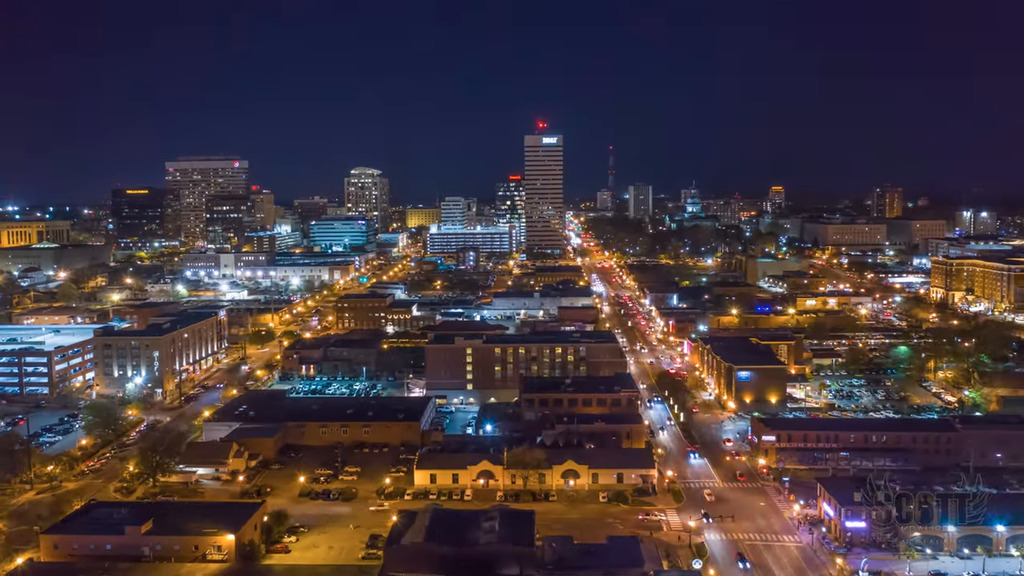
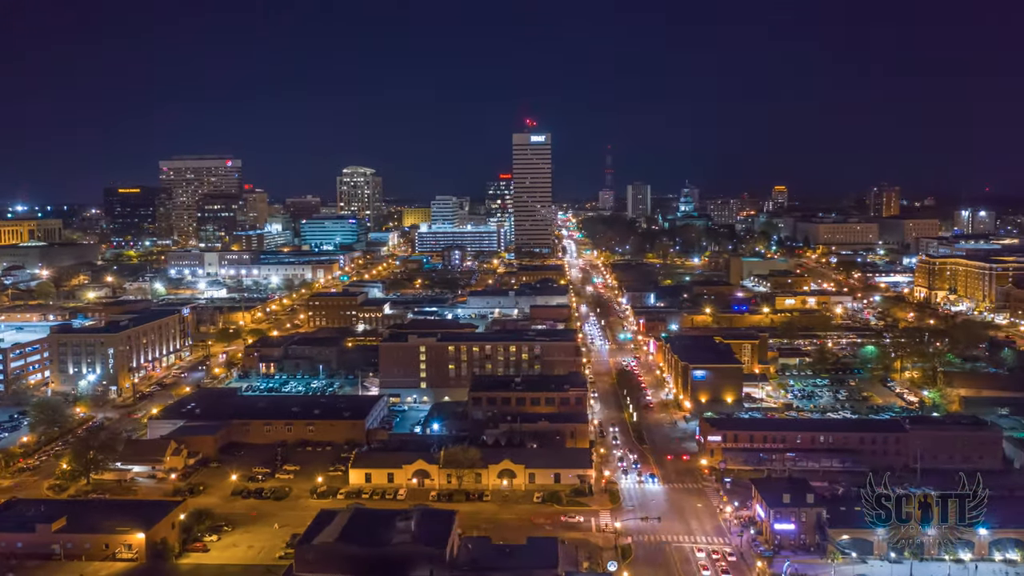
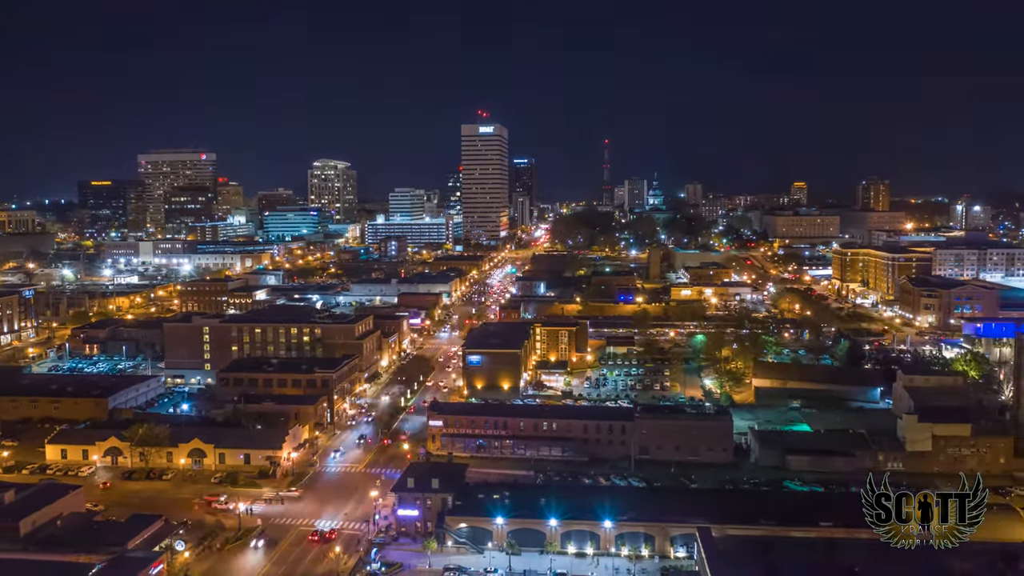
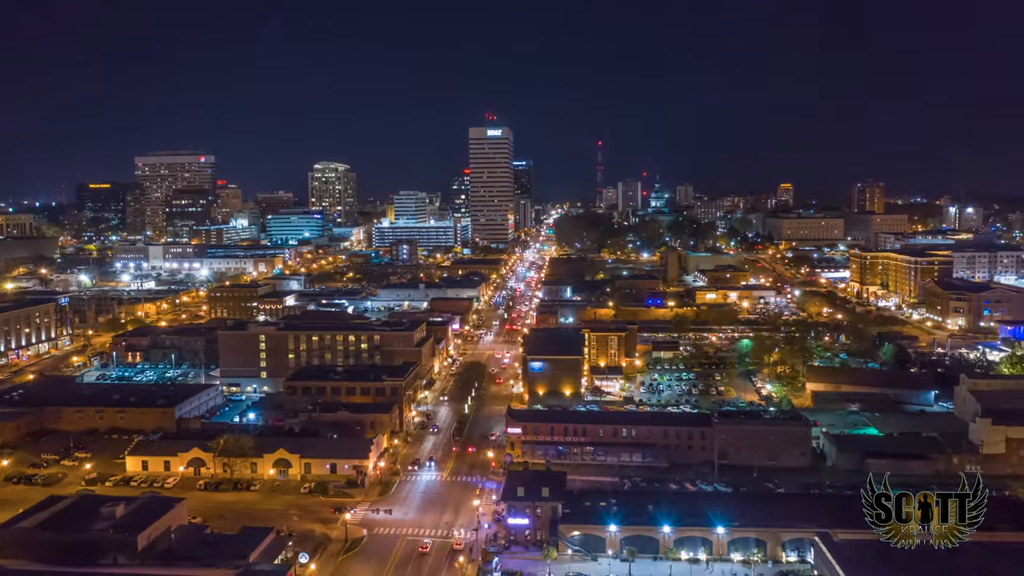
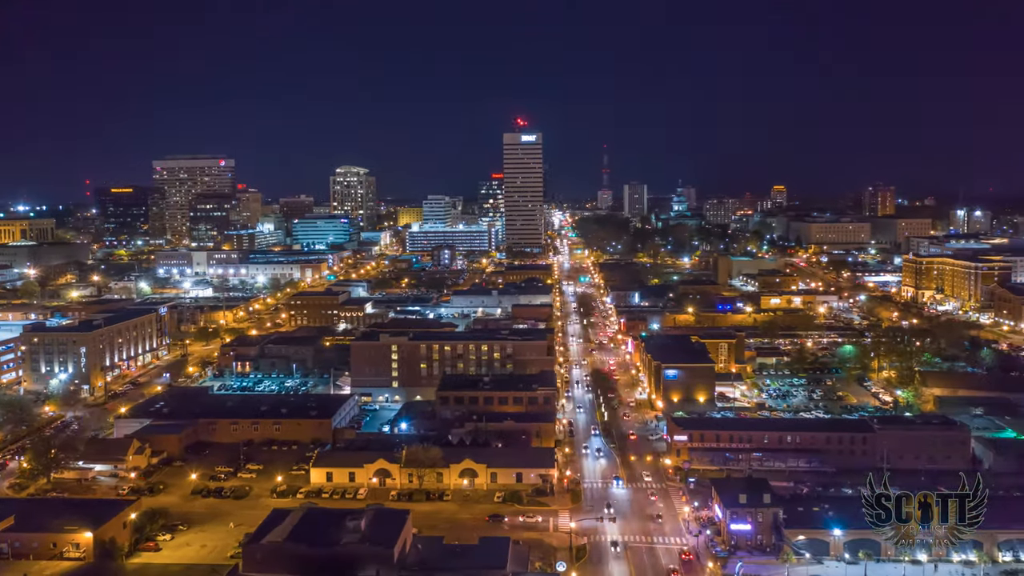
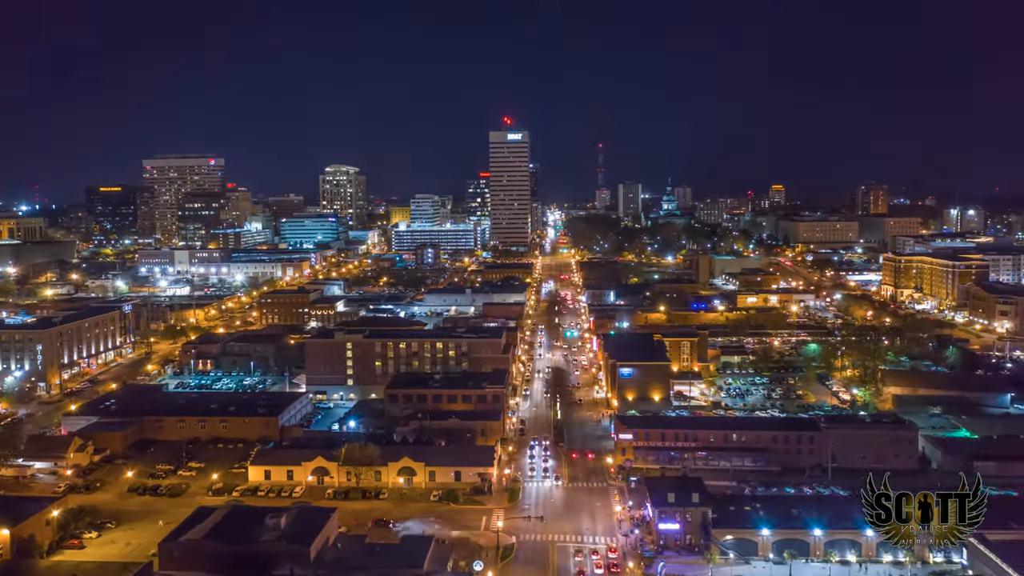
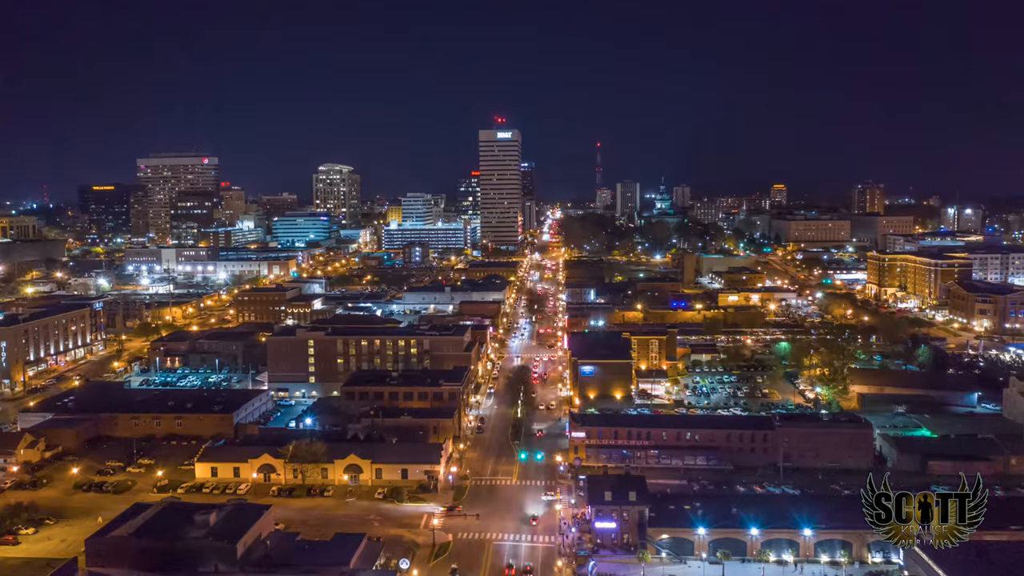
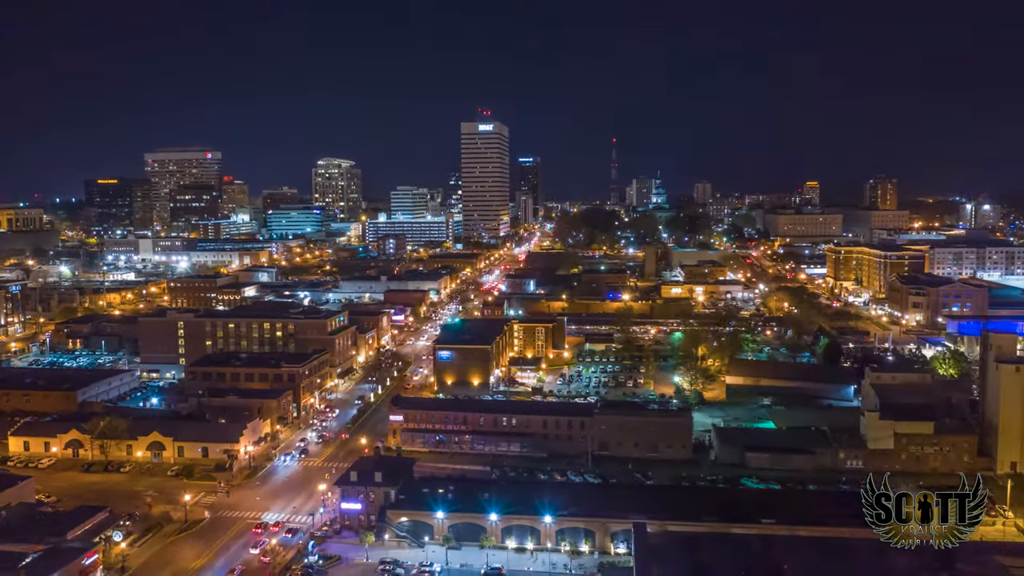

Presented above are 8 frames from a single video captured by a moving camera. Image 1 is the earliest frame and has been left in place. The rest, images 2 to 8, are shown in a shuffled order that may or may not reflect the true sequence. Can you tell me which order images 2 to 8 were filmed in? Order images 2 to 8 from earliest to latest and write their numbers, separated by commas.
2, 5, 6, 7, 4, 3, 8
